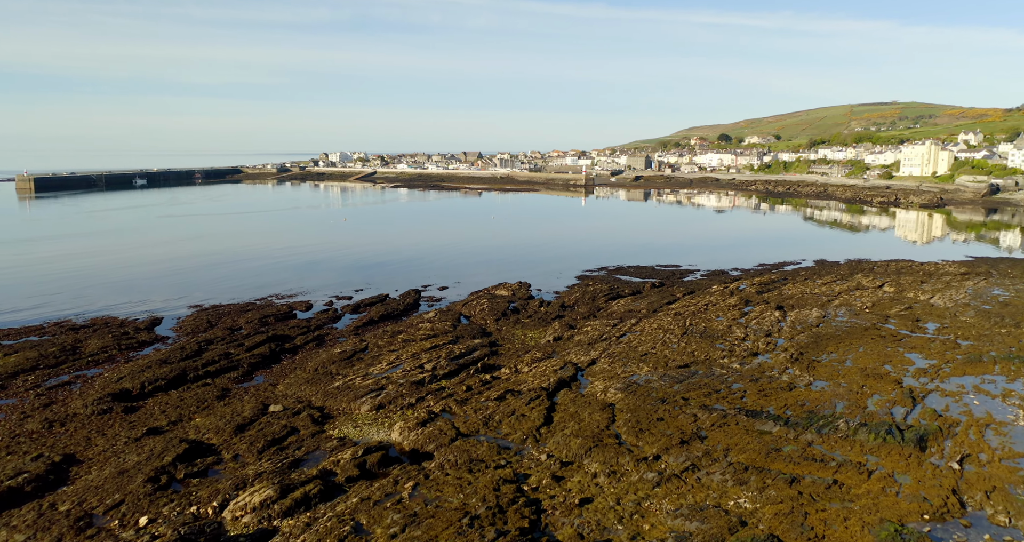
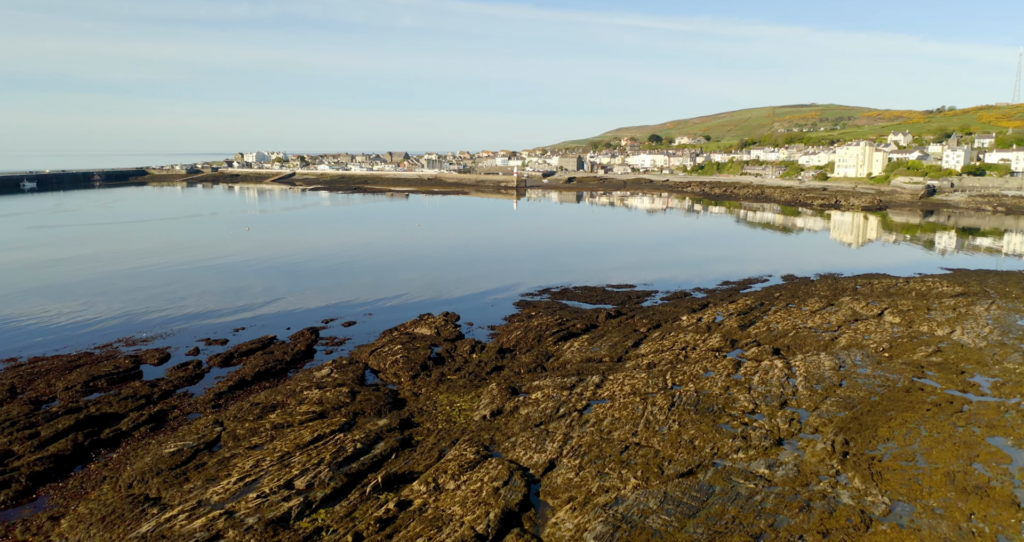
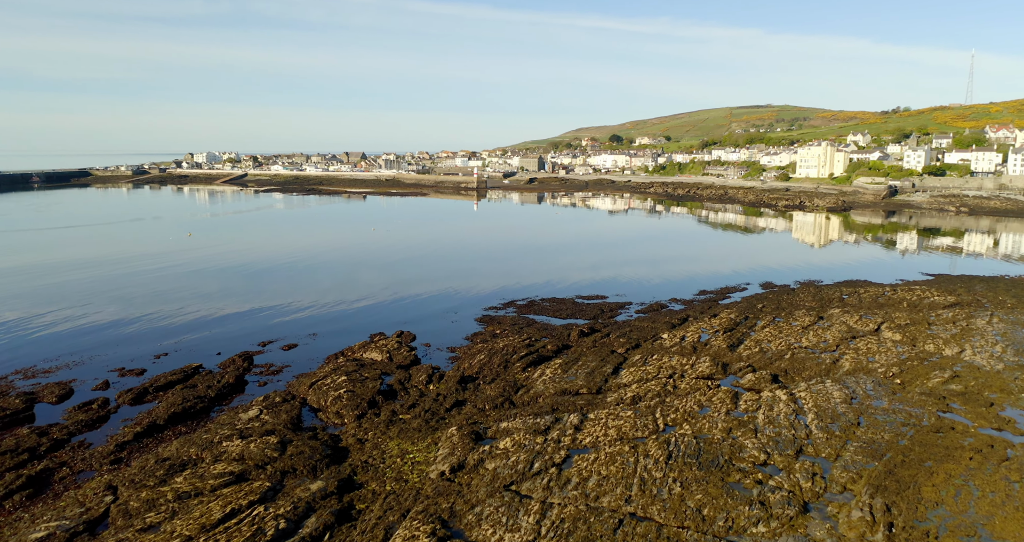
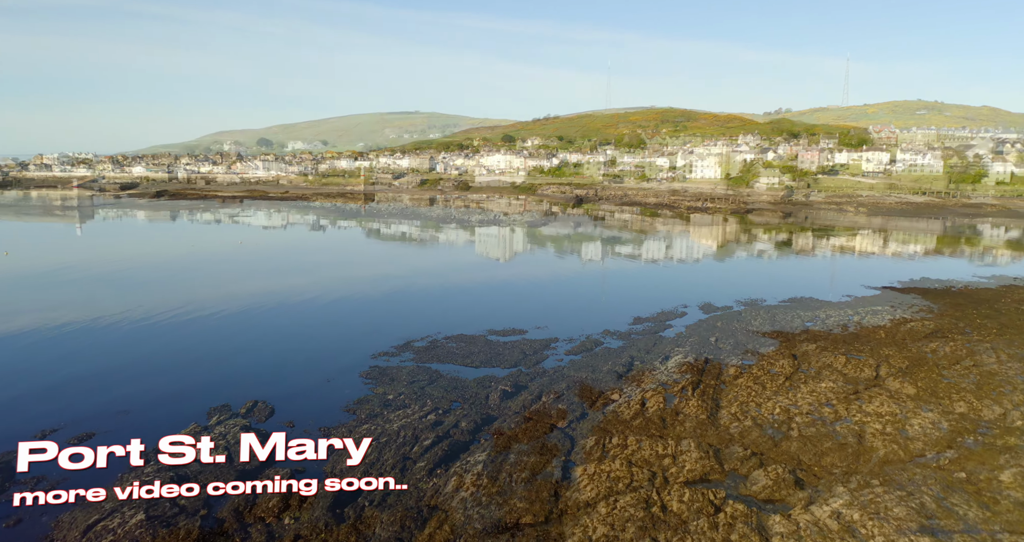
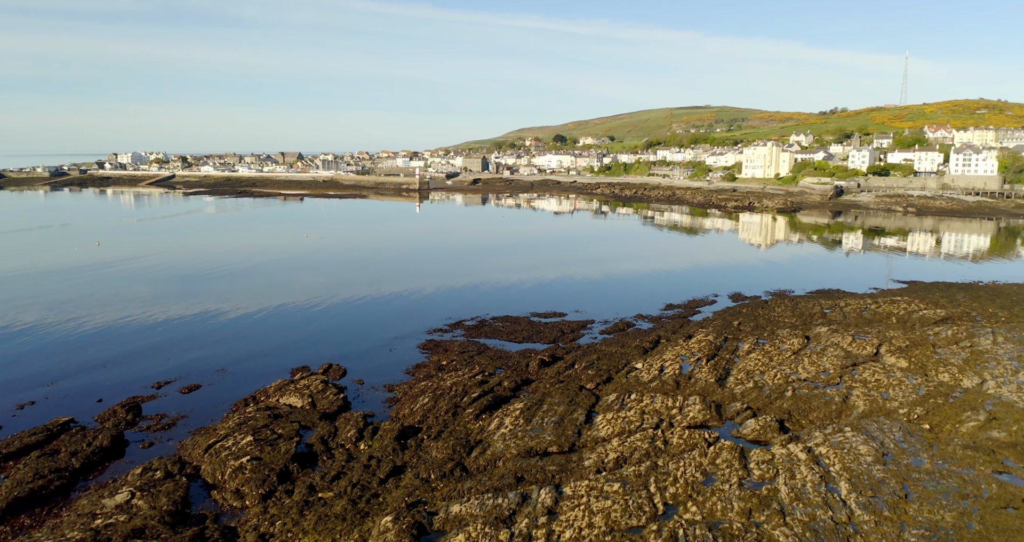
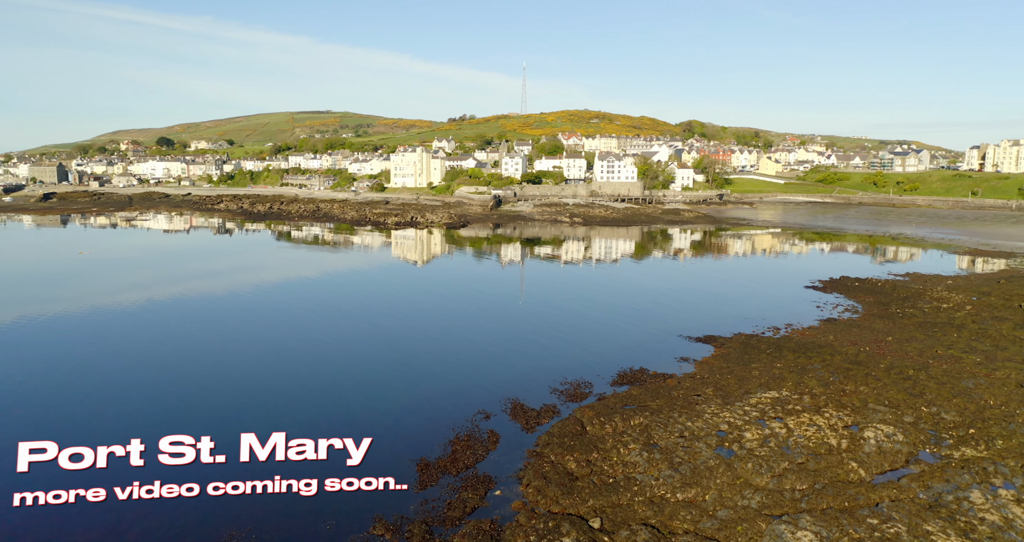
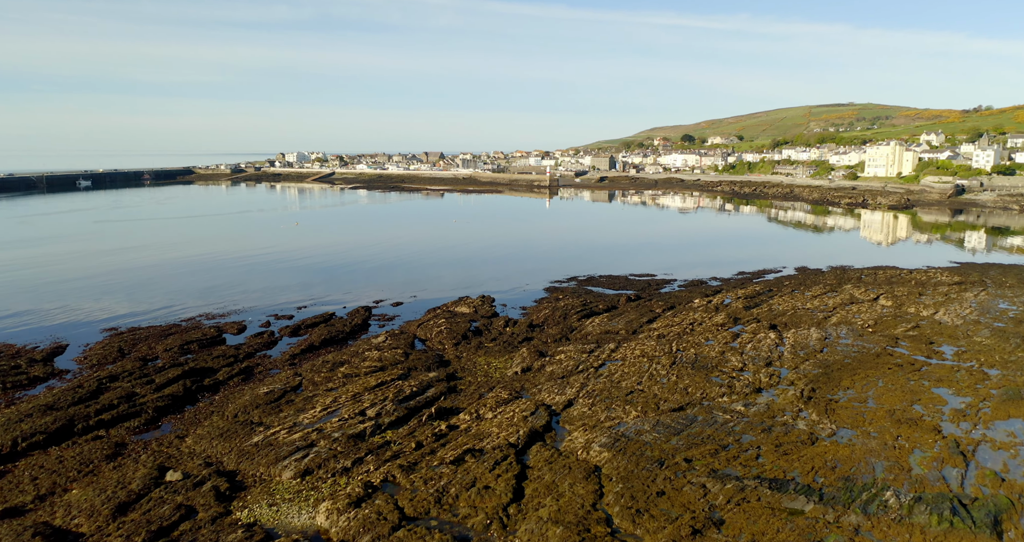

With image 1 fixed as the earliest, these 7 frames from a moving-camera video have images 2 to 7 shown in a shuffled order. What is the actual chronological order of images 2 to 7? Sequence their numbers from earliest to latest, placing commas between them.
7, 2, 3, 5, 4, 6
